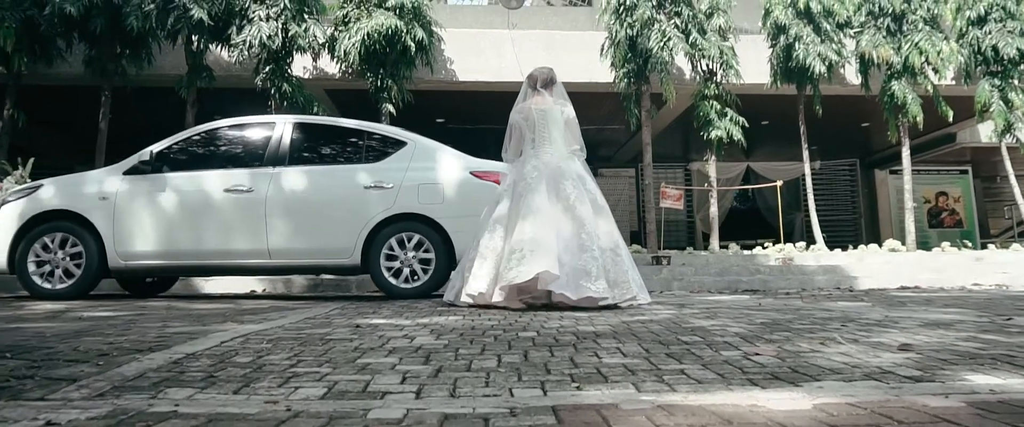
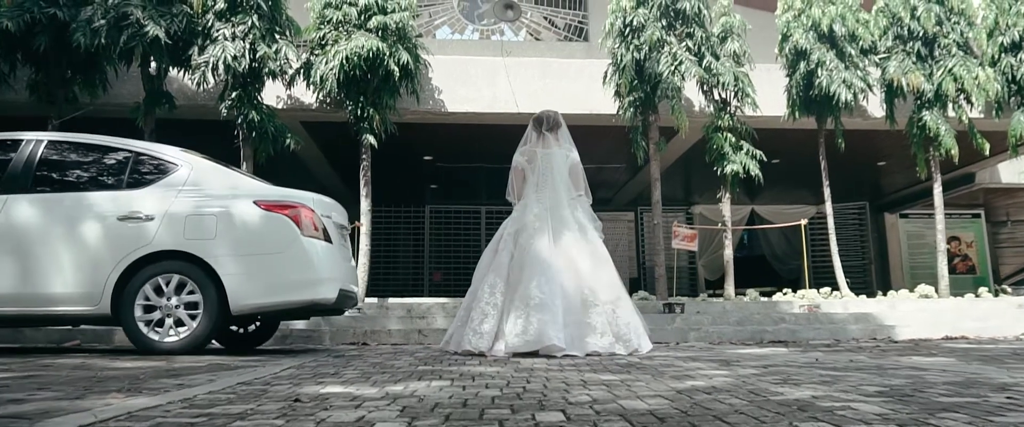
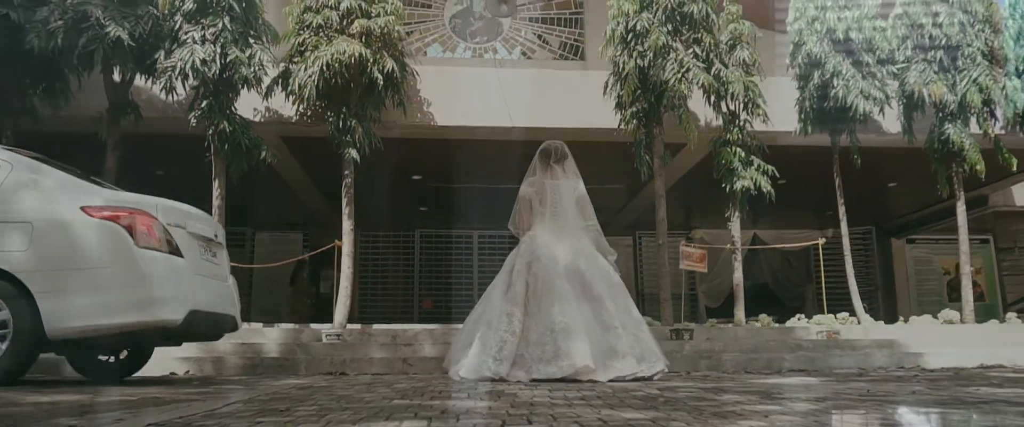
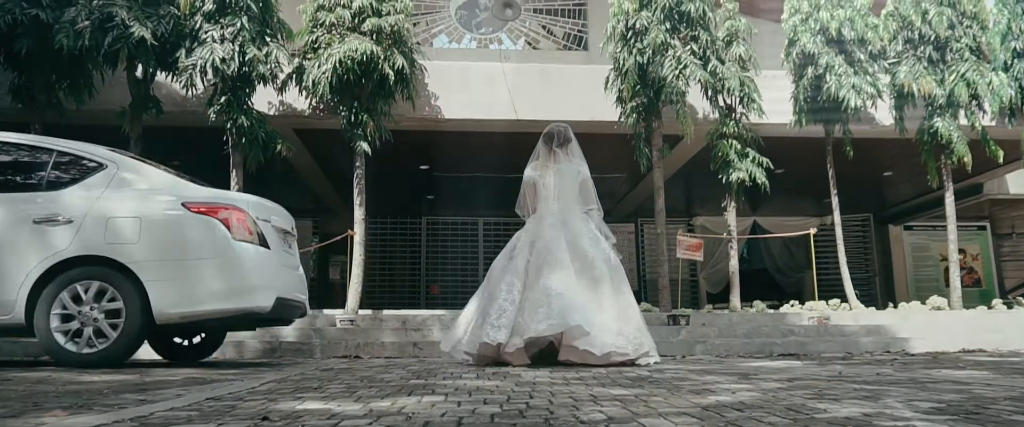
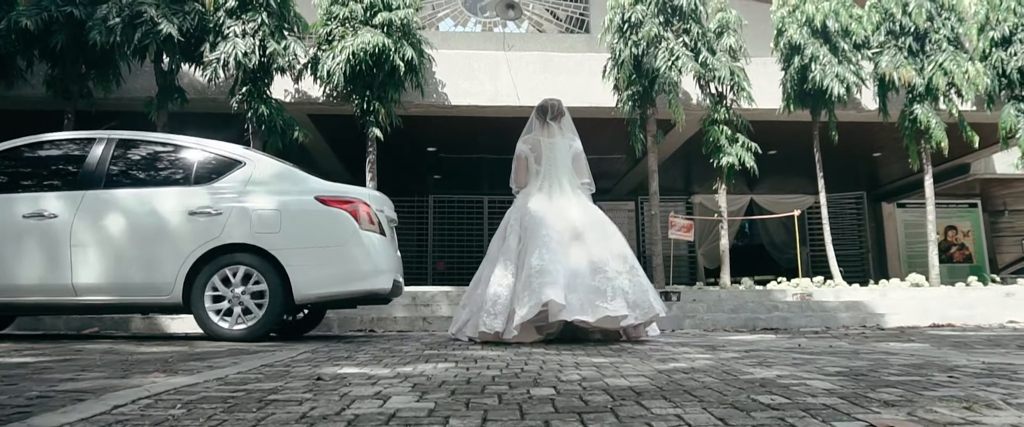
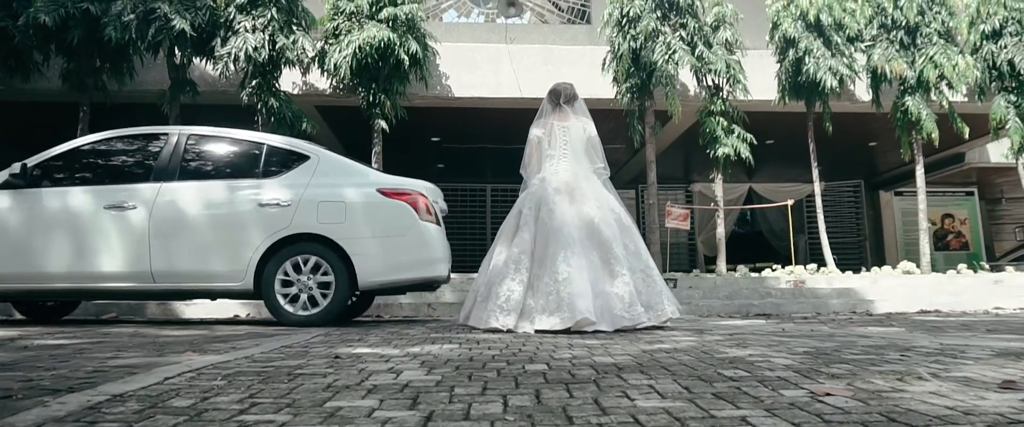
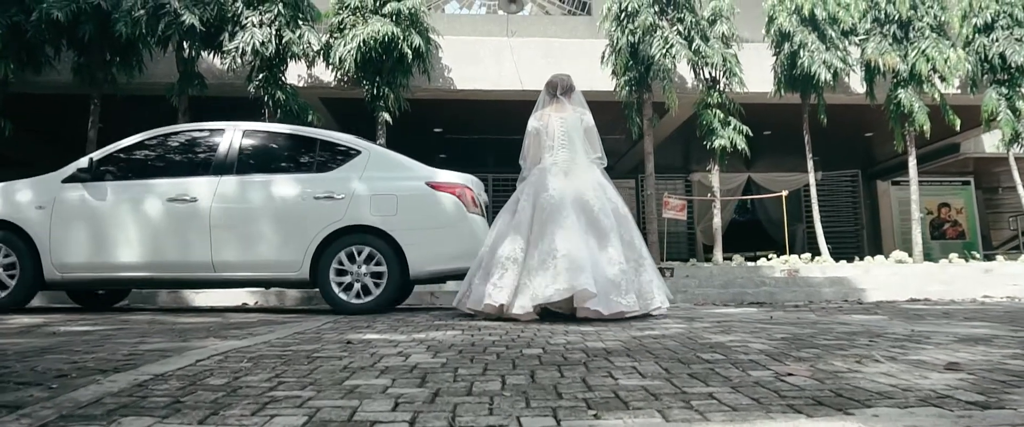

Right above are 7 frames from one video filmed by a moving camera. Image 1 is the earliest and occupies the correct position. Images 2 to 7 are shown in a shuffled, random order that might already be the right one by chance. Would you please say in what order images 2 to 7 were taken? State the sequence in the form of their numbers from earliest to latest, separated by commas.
7, 6, 5, 2, 4, 3
